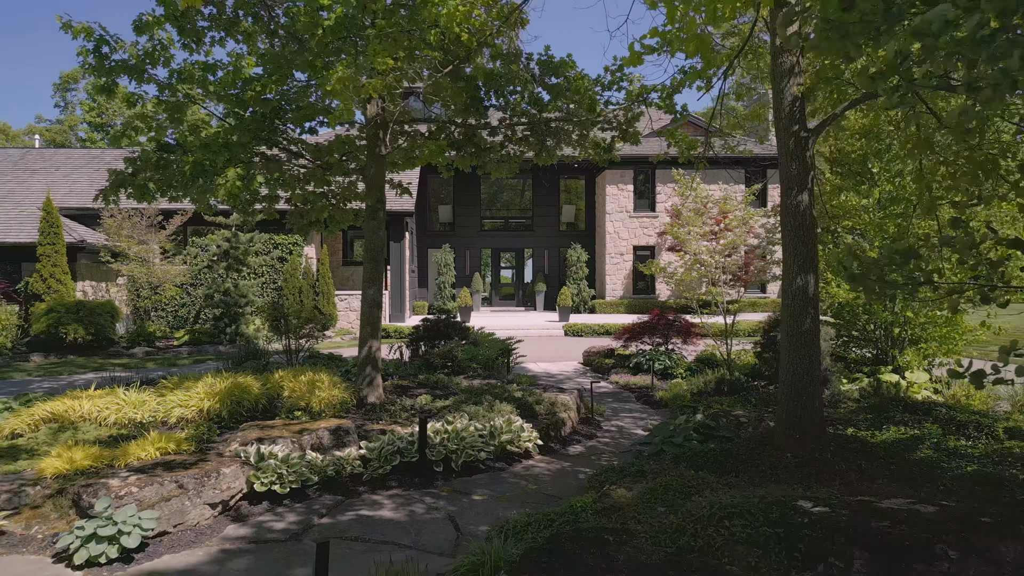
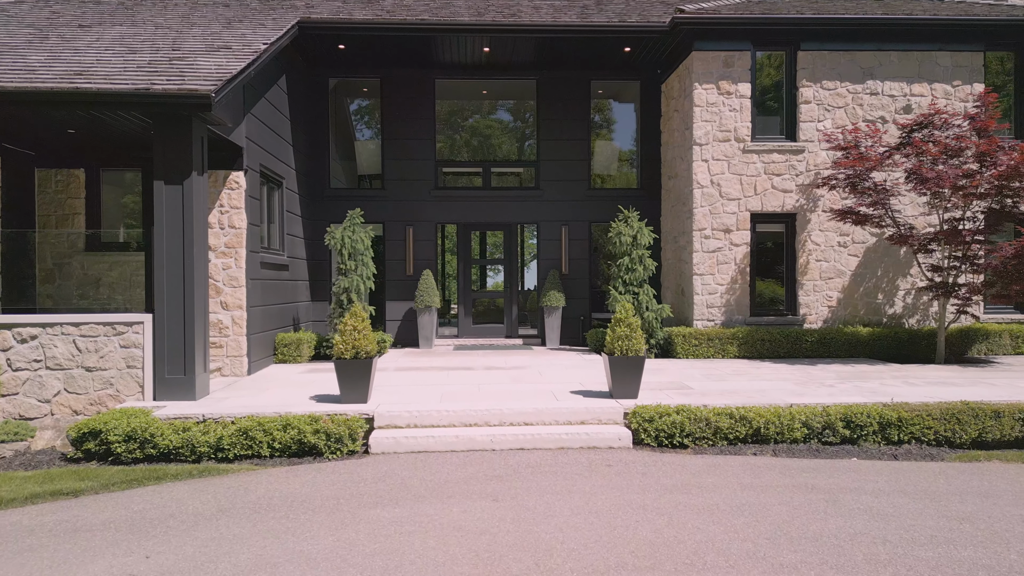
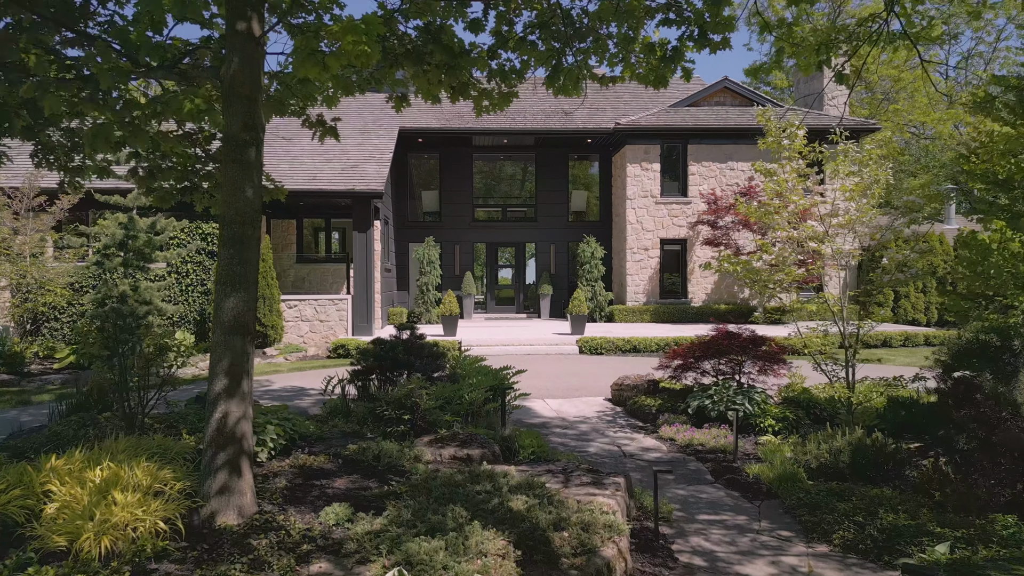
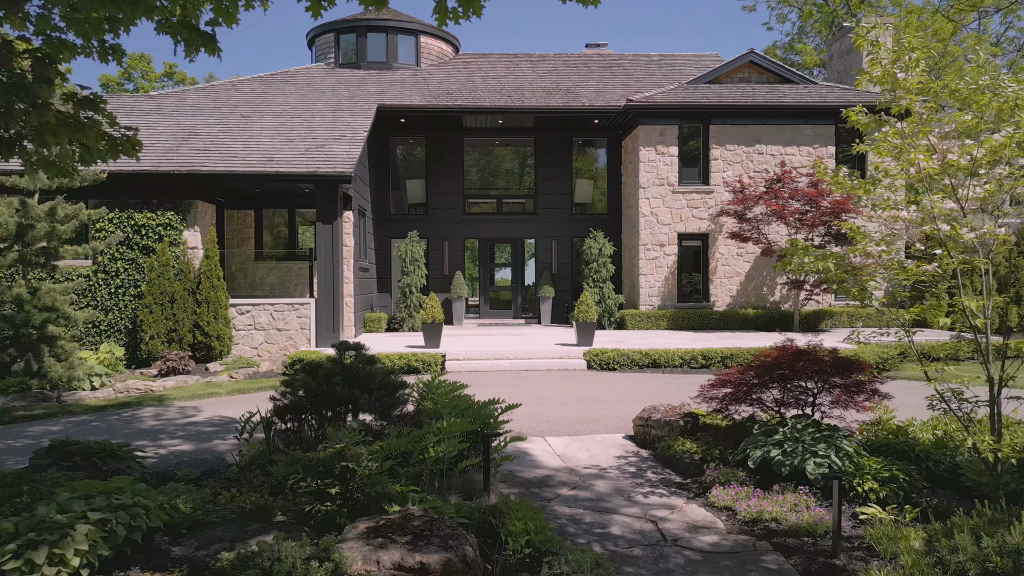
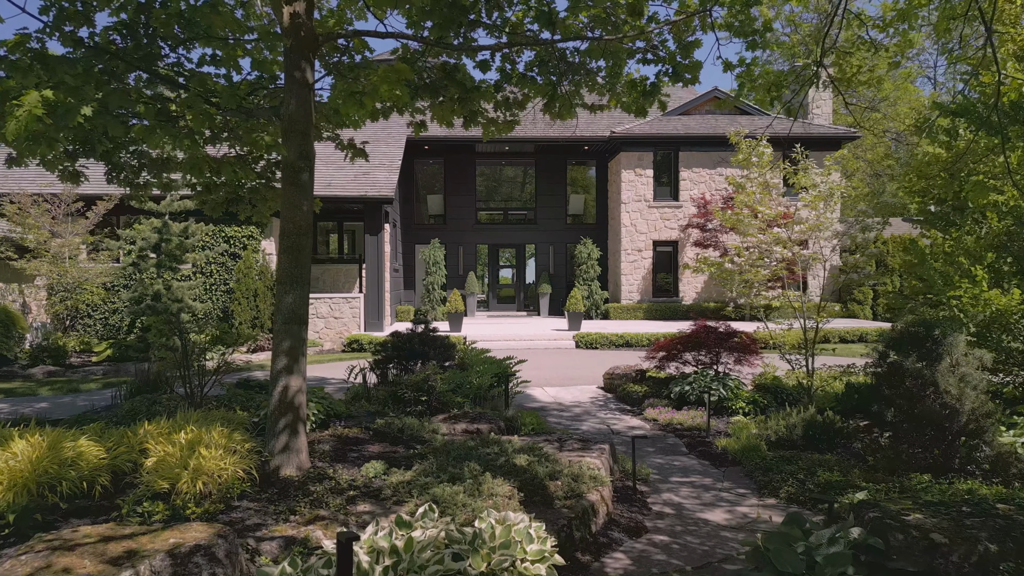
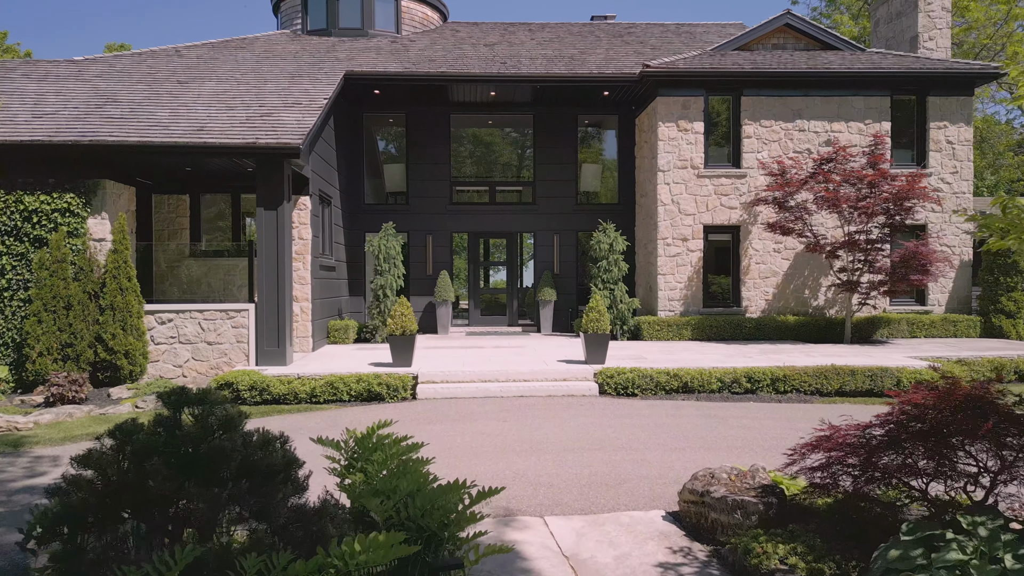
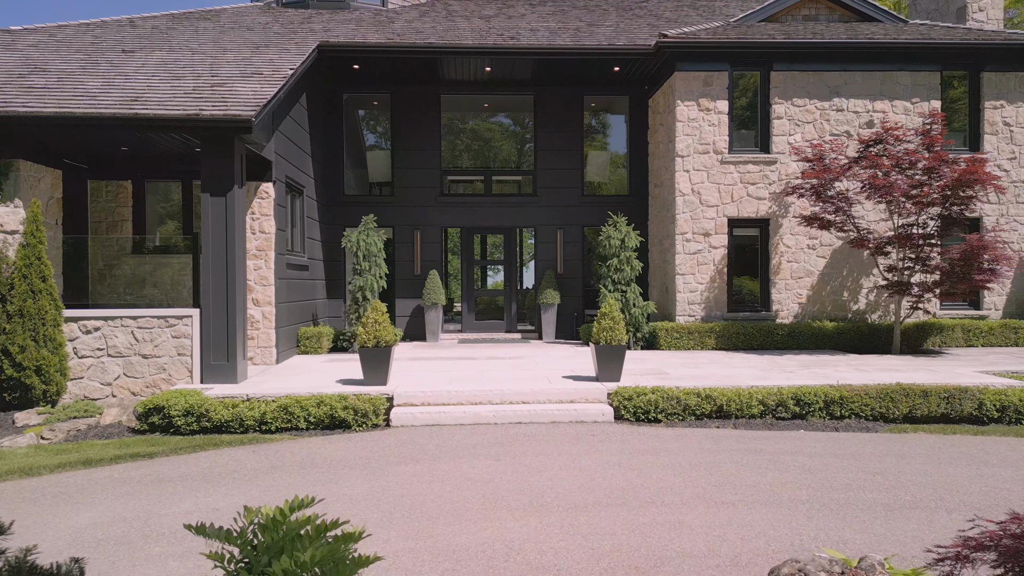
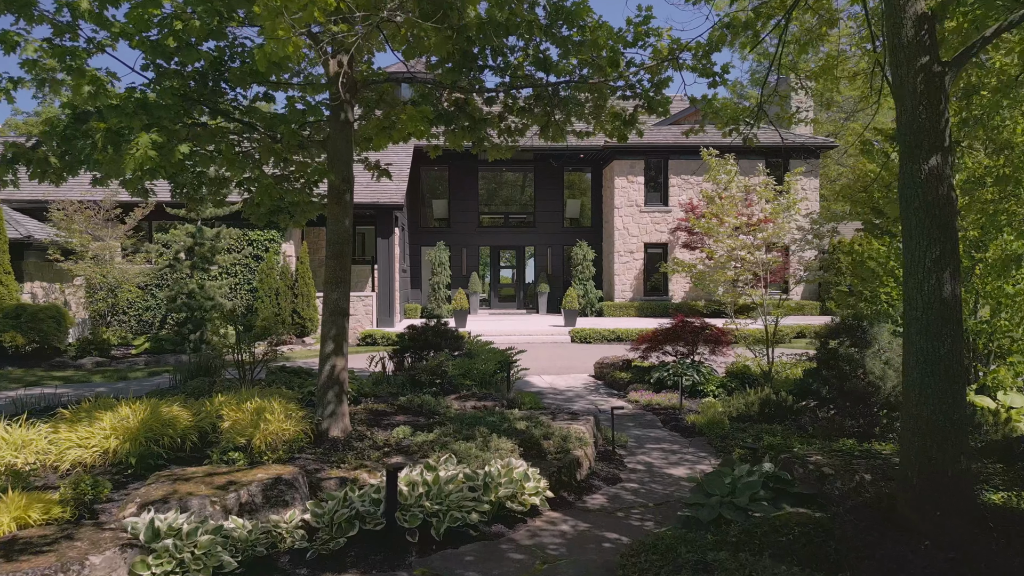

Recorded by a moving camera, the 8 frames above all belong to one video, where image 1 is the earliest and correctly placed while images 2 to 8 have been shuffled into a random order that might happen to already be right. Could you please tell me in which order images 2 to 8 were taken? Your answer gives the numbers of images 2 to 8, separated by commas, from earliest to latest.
8, 5, 3, 4, 6, 7, 2
